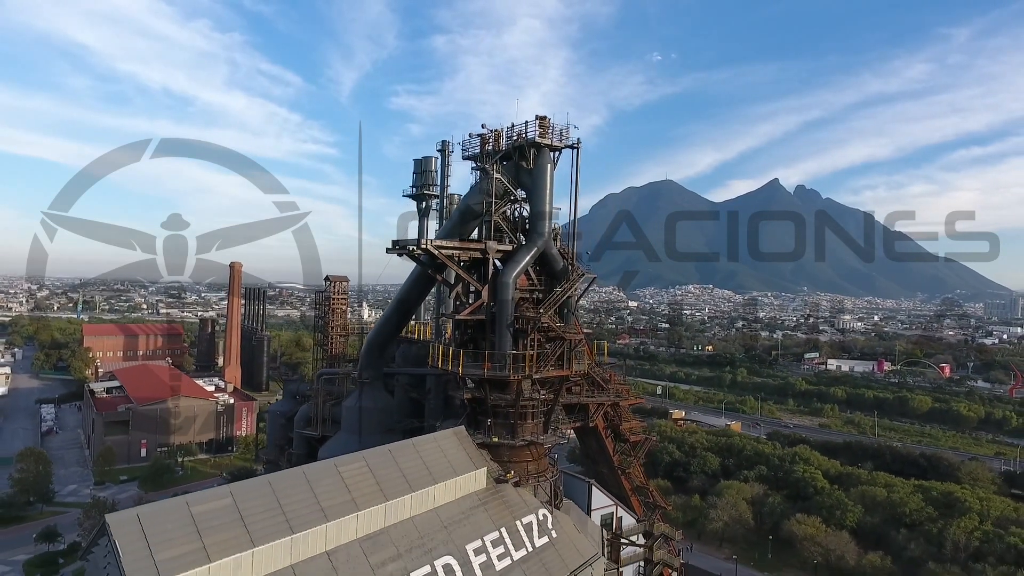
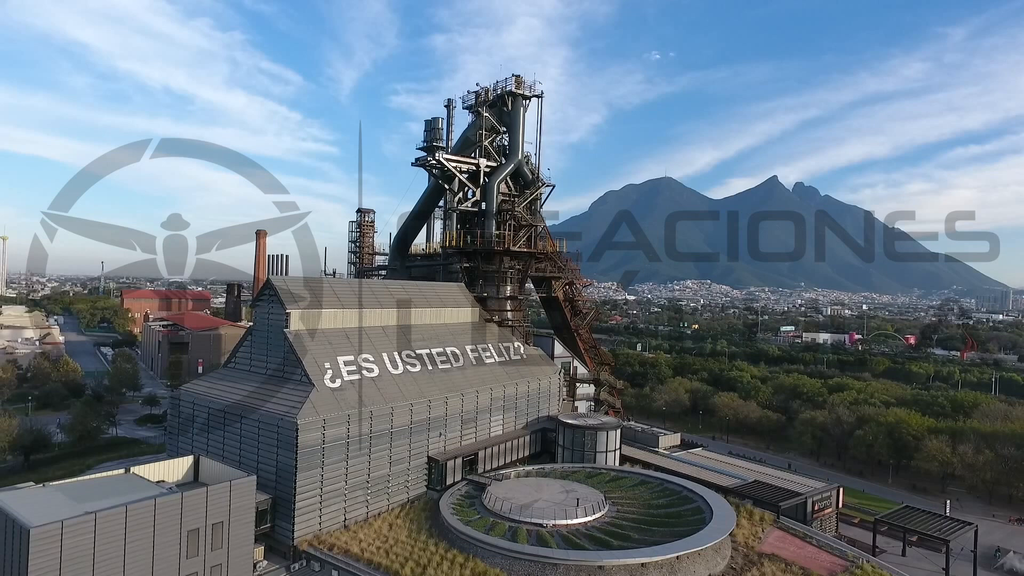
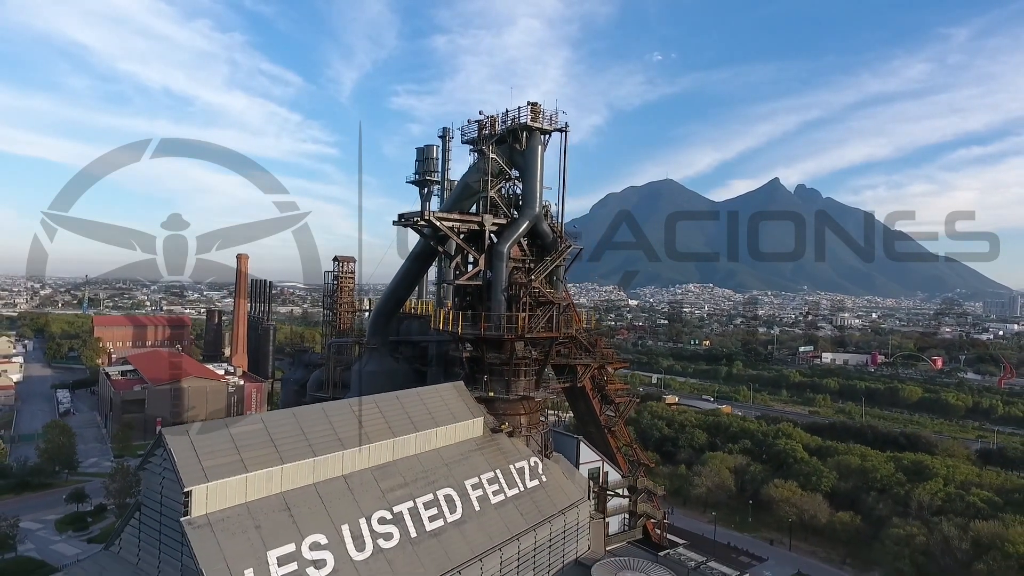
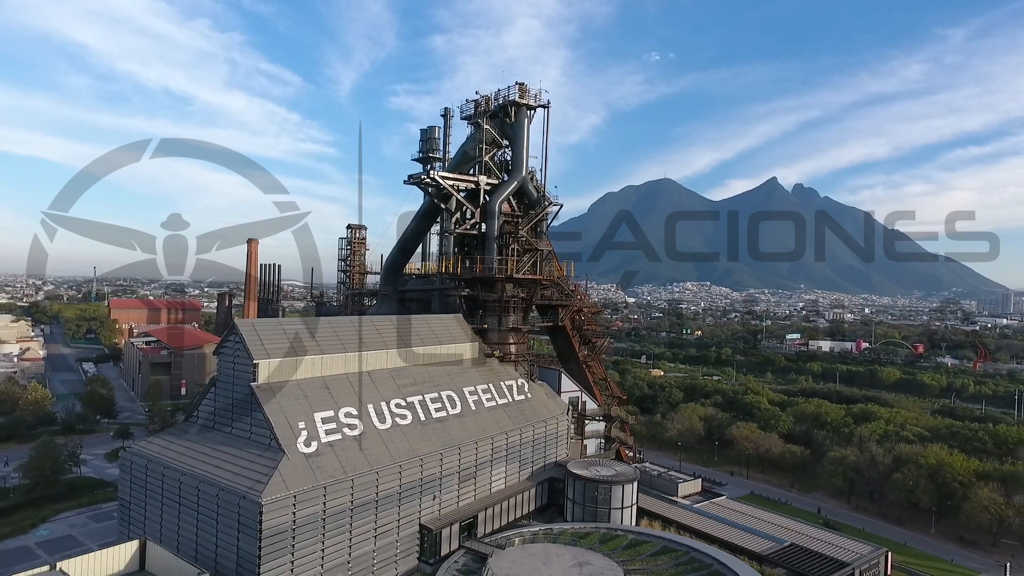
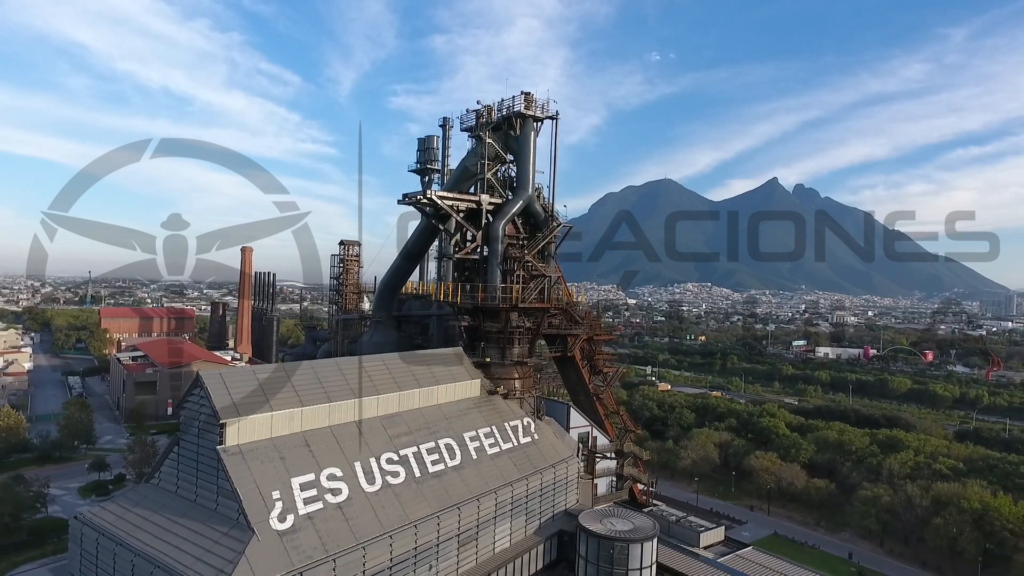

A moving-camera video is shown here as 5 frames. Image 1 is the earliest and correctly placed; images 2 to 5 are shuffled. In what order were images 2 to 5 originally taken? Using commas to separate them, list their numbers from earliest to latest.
3, 5, 4, 2
